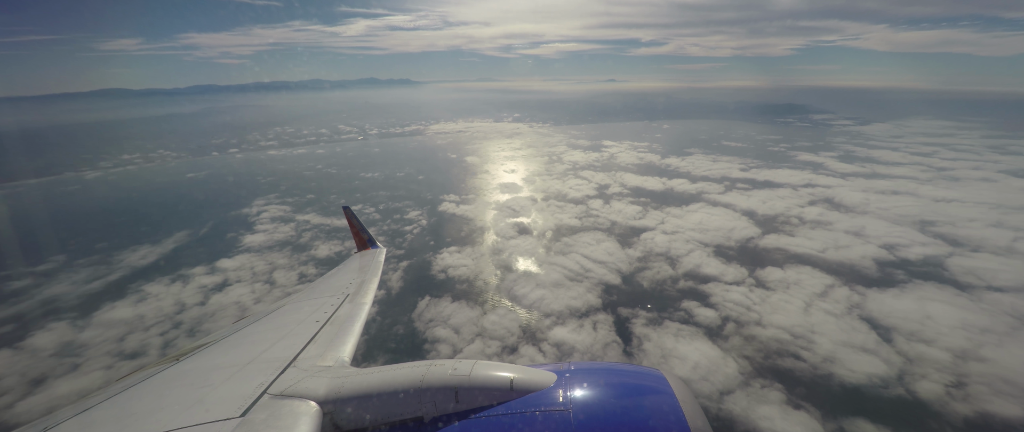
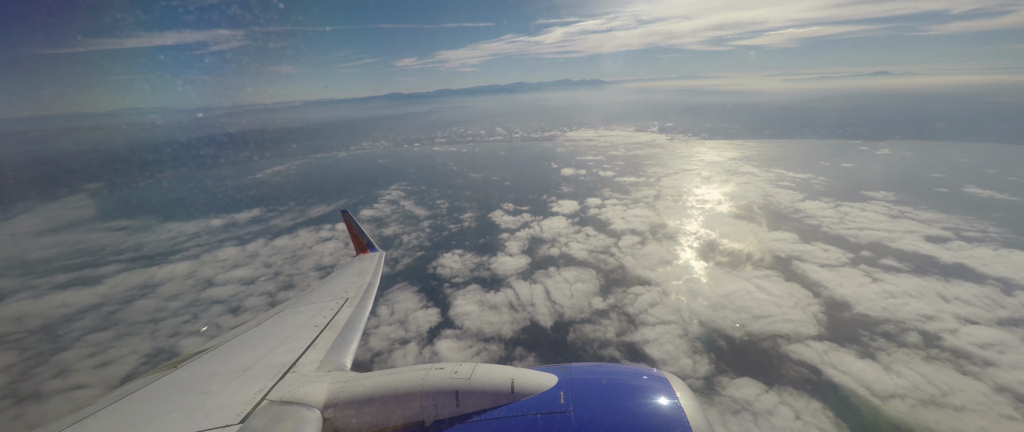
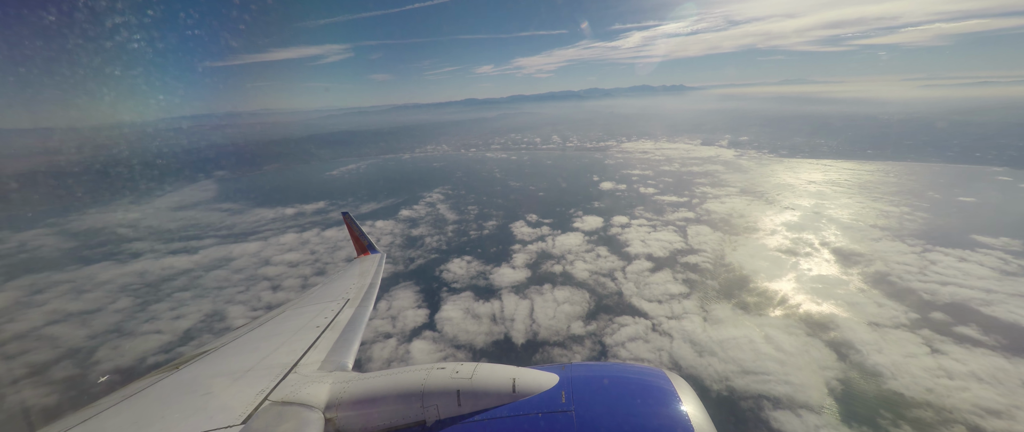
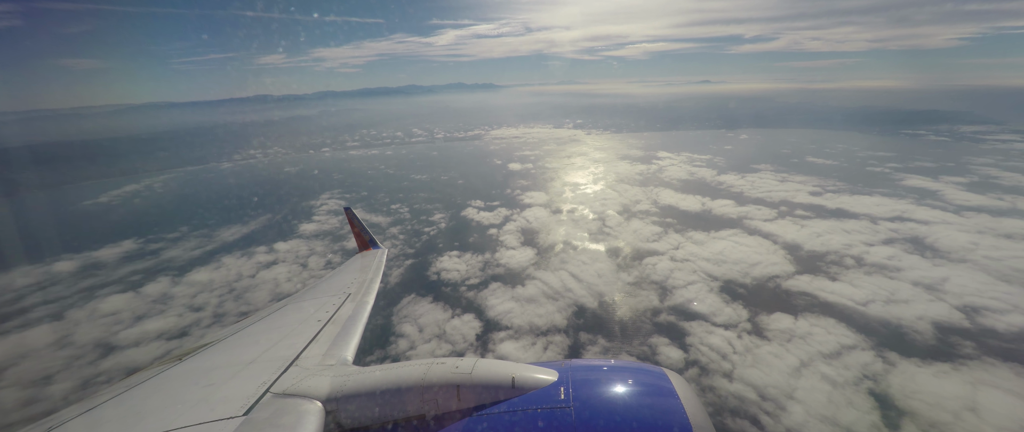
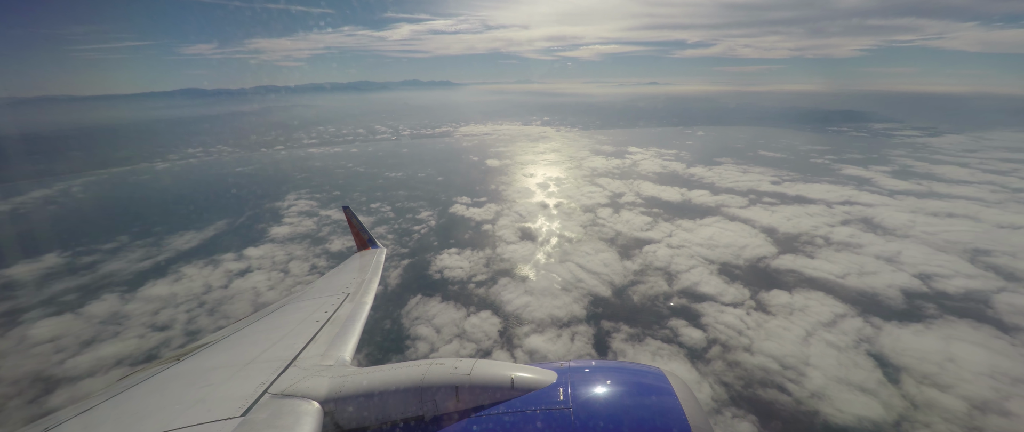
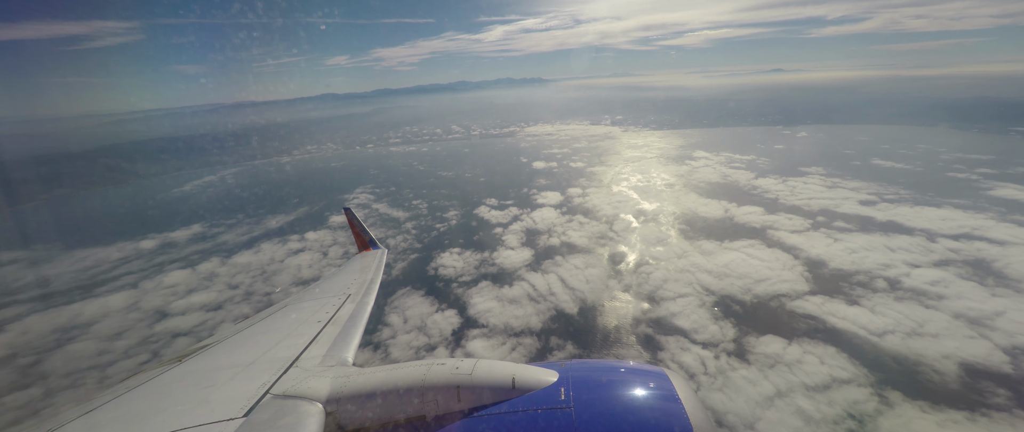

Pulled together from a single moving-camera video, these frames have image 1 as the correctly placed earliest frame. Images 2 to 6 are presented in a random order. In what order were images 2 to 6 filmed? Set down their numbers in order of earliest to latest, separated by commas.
5, 4, 6, 2, 3
